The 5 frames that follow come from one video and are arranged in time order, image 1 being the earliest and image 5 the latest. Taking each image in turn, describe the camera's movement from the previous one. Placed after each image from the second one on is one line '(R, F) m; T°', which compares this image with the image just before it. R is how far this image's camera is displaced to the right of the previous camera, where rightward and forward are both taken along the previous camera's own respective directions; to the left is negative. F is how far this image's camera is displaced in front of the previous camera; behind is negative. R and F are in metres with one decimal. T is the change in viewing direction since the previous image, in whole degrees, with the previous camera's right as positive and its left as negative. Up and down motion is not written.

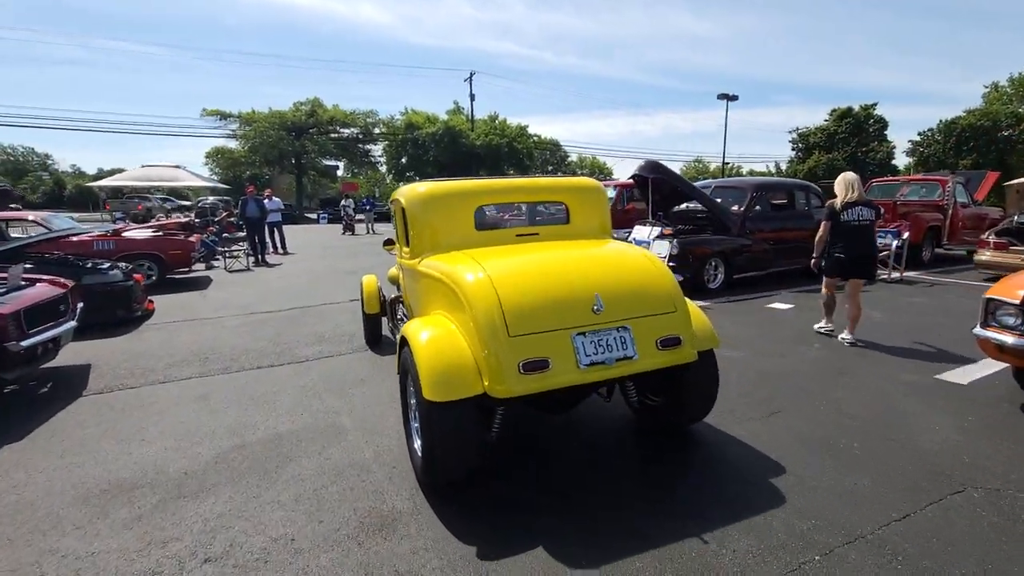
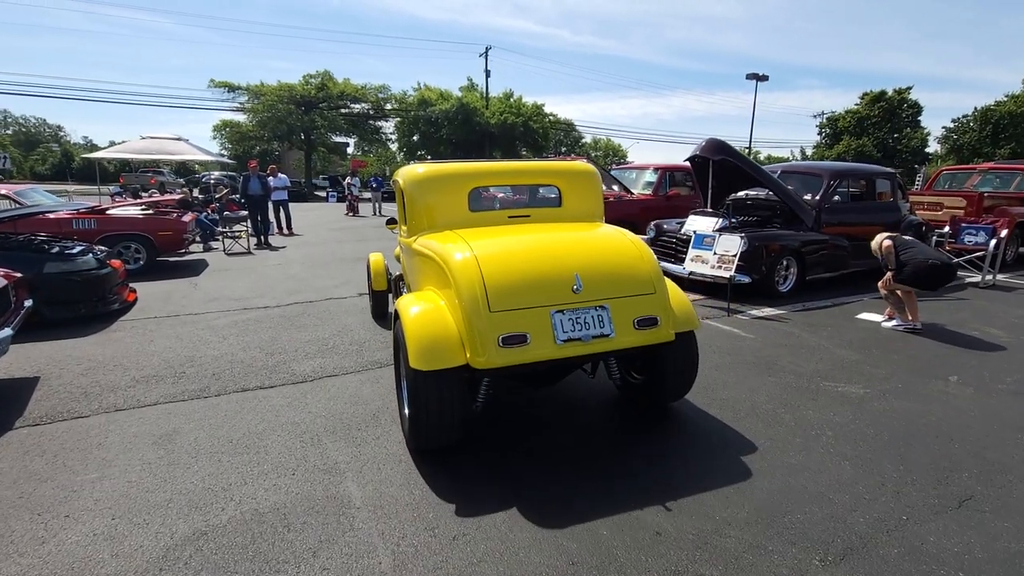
(-0.4, +1.2) m; -1°
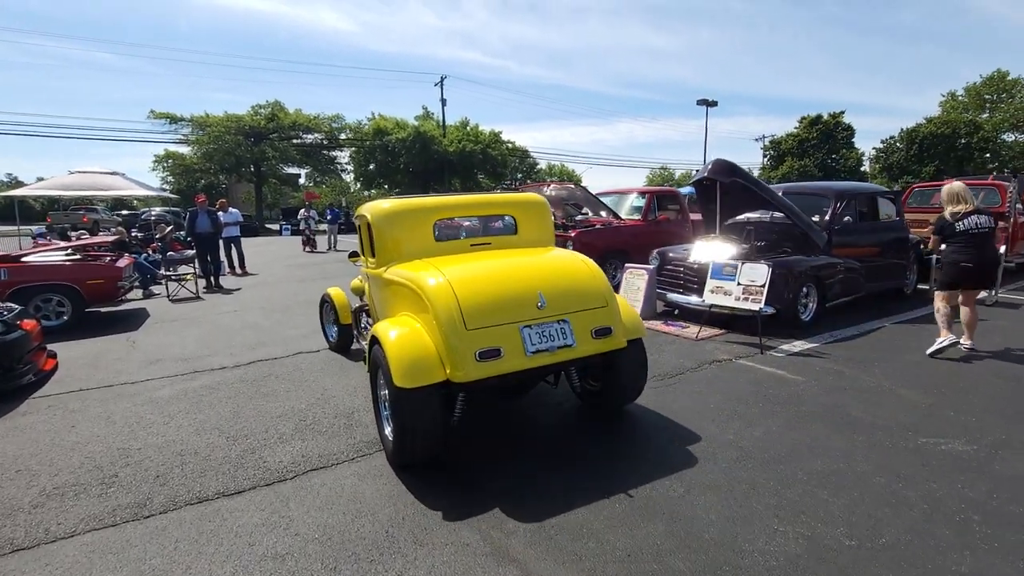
(-0.5, +0.8) m; +5°
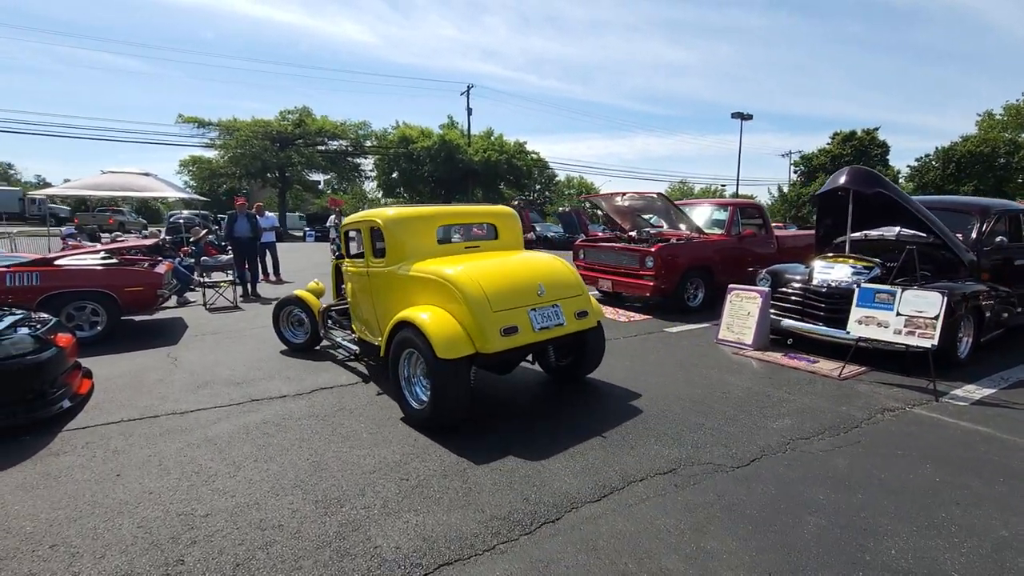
(-1.0, +0.9) m; -1°
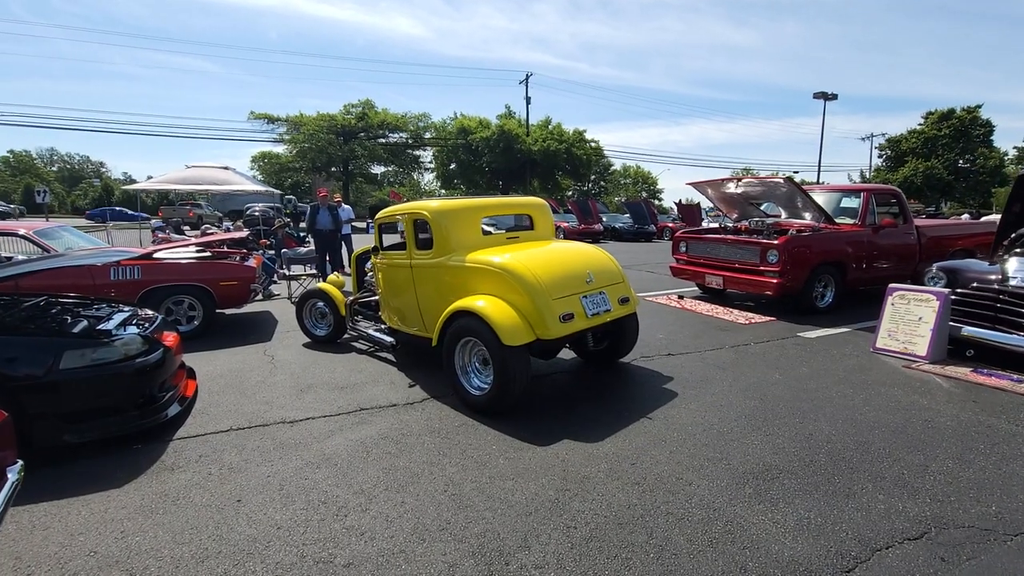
(-0.8, +0.6) m; -6°
